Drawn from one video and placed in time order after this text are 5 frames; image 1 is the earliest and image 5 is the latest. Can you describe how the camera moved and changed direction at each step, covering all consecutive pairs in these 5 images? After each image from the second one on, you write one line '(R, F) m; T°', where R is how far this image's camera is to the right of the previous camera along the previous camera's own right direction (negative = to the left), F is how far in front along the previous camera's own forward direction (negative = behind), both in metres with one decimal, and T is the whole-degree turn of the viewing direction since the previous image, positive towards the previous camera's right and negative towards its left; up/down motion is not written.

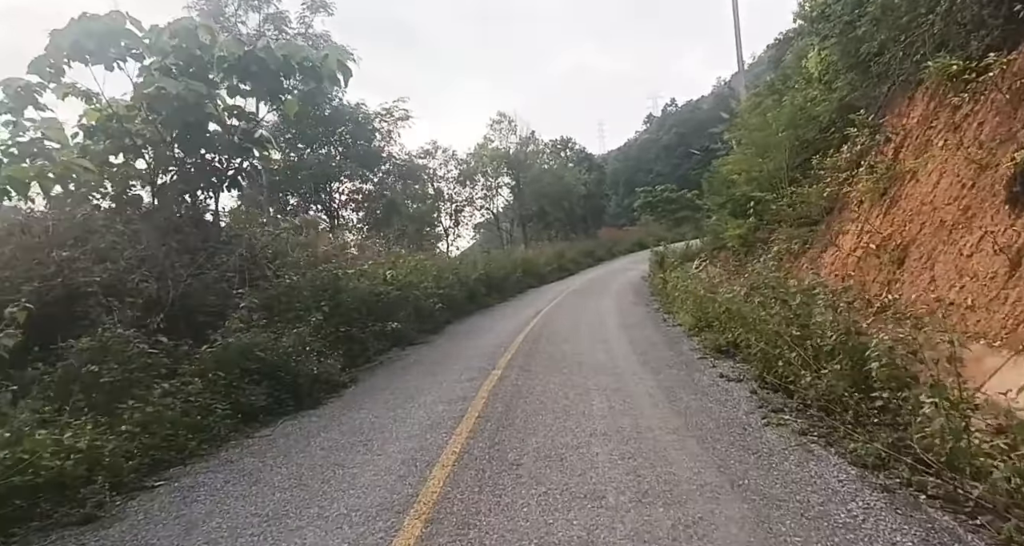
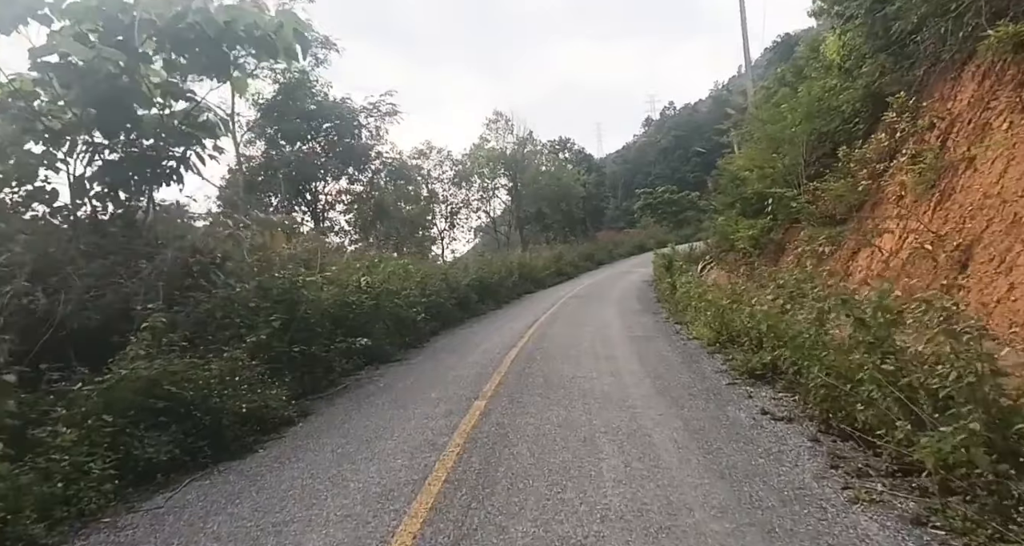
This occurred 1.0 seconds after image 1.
(+0.1, +1.6) m; 0°
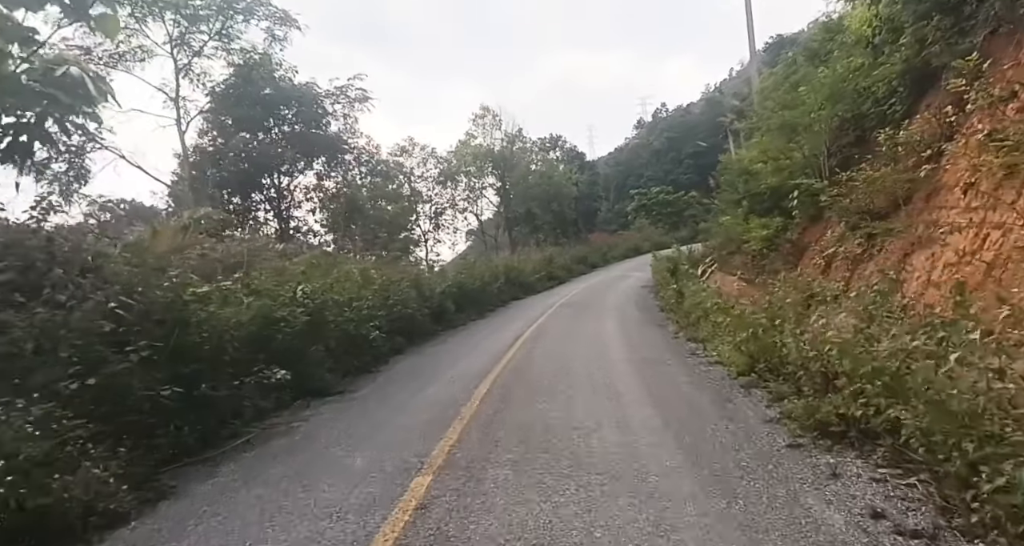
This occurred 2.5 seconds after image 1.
(+0.3, +2.3) m; +1°
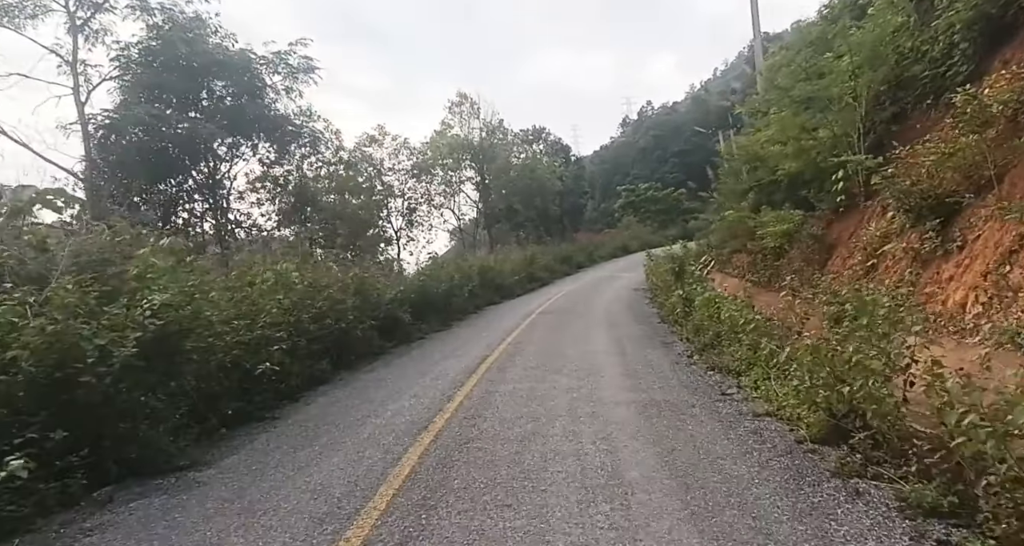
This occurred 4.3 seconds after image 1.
(+0.4, +3.0) m; +2°
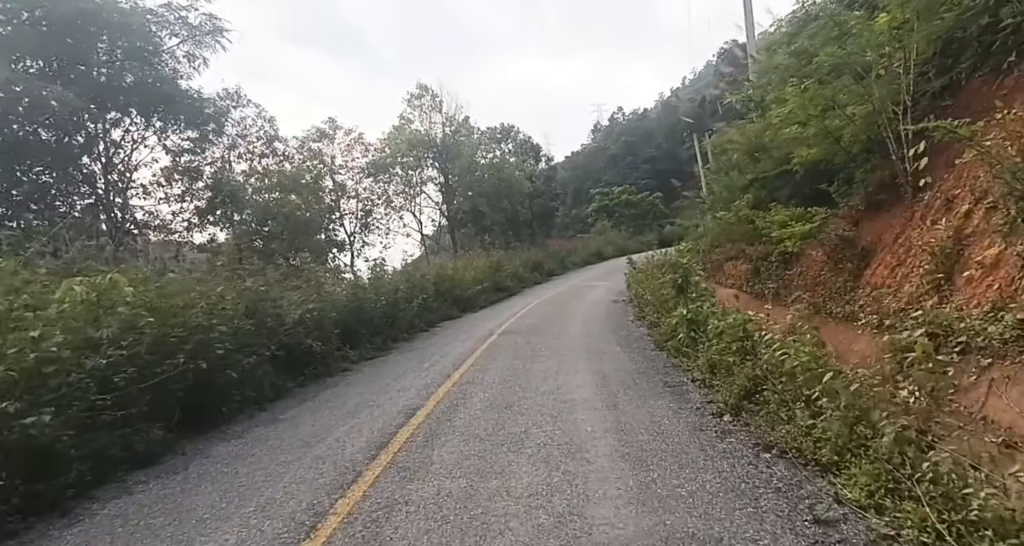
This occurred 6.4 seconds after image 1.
(+0.4, +3.2) m; +3°
